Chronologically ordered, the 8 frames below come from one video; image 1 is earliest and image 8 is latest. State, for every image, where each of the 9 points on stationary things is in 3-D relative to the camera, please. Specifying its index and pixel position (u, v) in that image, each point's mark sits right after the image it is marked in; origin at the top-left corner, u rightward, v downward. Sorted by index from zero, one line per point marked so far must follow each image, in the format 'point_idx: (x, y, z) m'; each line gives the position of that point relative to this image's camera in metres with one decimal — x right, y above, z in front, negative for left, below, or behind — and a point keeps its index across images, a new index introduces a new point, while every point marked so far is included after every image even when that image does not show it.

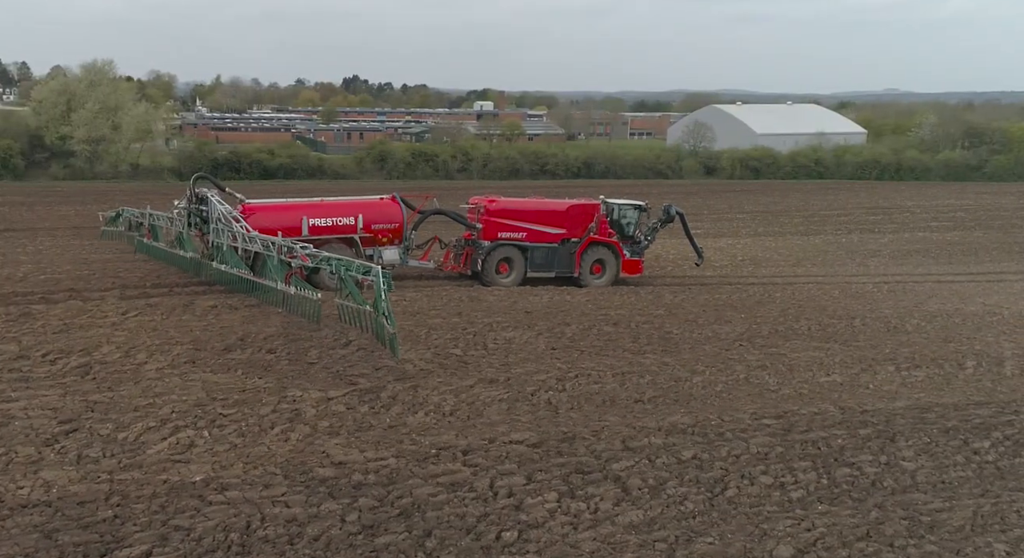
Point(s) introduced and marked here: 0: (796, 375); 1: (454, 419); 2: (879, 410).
0: (+2.8, -0.9, +10.5) m
1: (-0.4, -1.0, +7.6) m
2: (+3.2, -1.2, +9.4) m
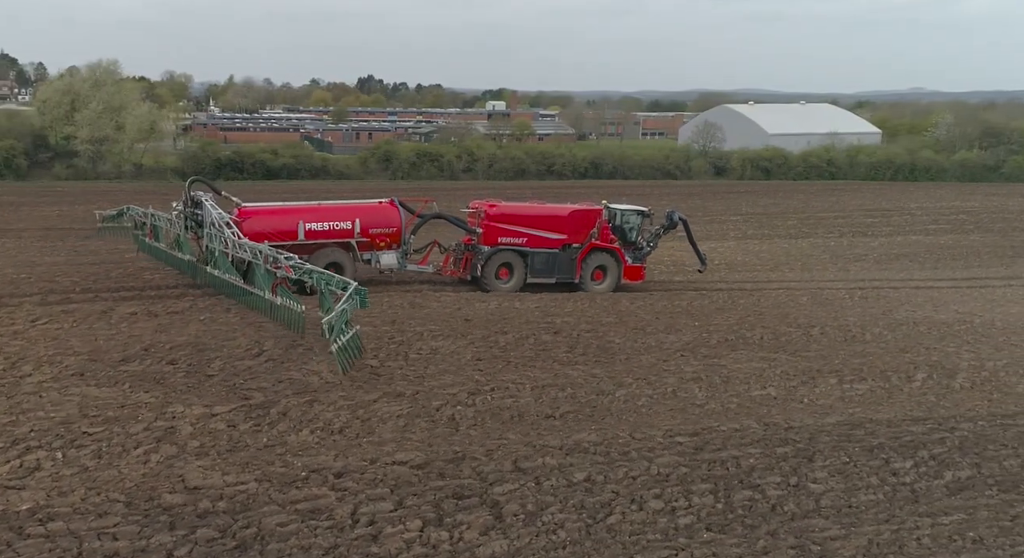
0: (+2.1, -1.0, +10.2) m
1: (-1.2, -1.1, +7.3) m
2: (+2.5, -1.2, +9.0) m
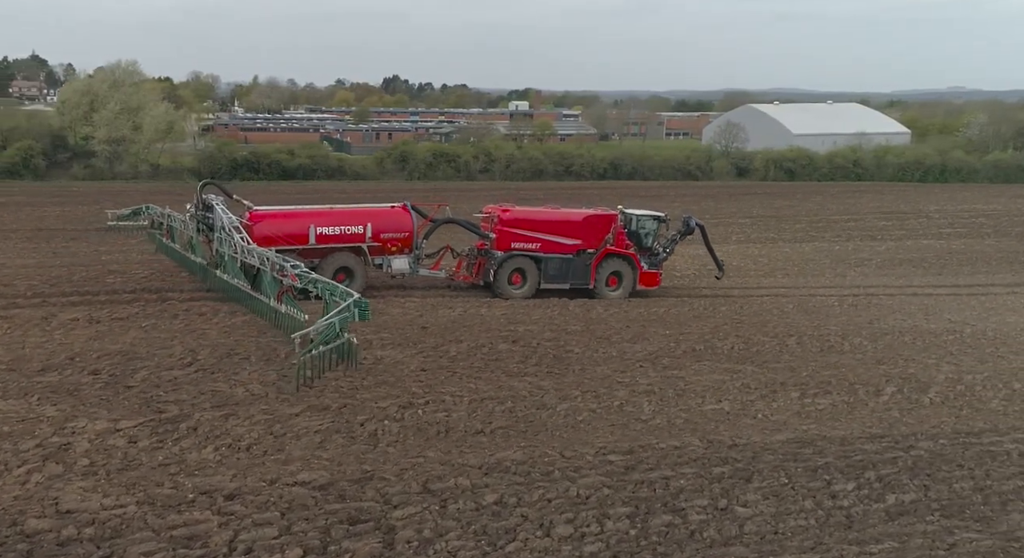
0: (+1.6, -1.1, +9.8) m
1: (-1.8, -1.2, +7.0) m
2: (+2.0, -1.3, +8.7) m
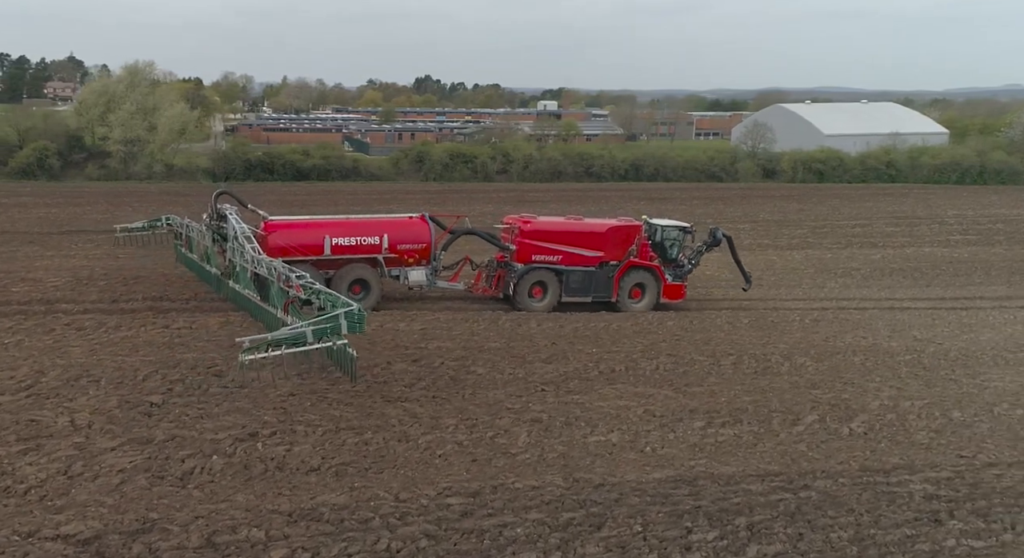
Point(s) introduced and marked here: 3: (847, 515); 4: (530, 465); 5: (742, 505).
0: (+0.5, -1.3, +9.1) m
1: (-2.9, -1.3, +6.3) m
2: (+0.8, -1.5, +7.9) m
3: (+2.4, -1.7, +7.6) m
4: (+0.1, -1.4, +8.1) m
5: (+1.7, -1.6, +7.6) m
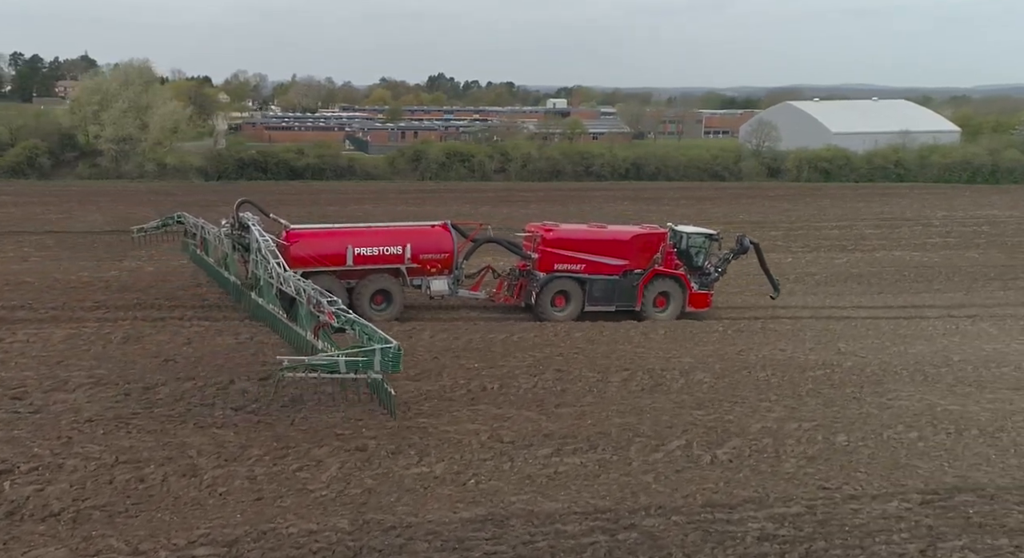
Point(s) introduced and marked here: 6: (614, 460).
0: (-1.0, -1.4, +8.3) m
1: (-4.4, -1.4, +5.6) m
2: (-0.6, -1.6, +7.1) m
3: (+1.0, -1.8, +6.8) m
4: (-1.3, -1.5, +7.3) m
5: (+0.2, -1.8, +6.9) m
6: (+0.9, -1.5, +8.9) m
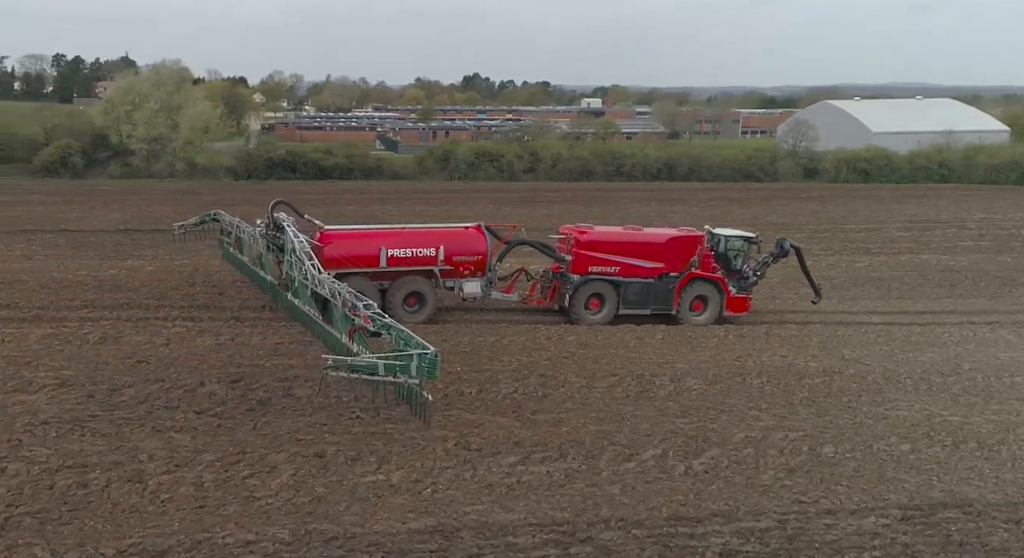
0: (-1.3, -1.4, +8.1) m
1: (-4.8, -1.4, +5.5) m
2: (-1.0, -1.7, +6.9) m
3: (+0.6, -1.9, +6.5) m
4: (-1.6, -1.6, +7.1) m
5: (-0.1, -1.8, +6.6) m
6: (+0.6, -1.5, +8.6) m
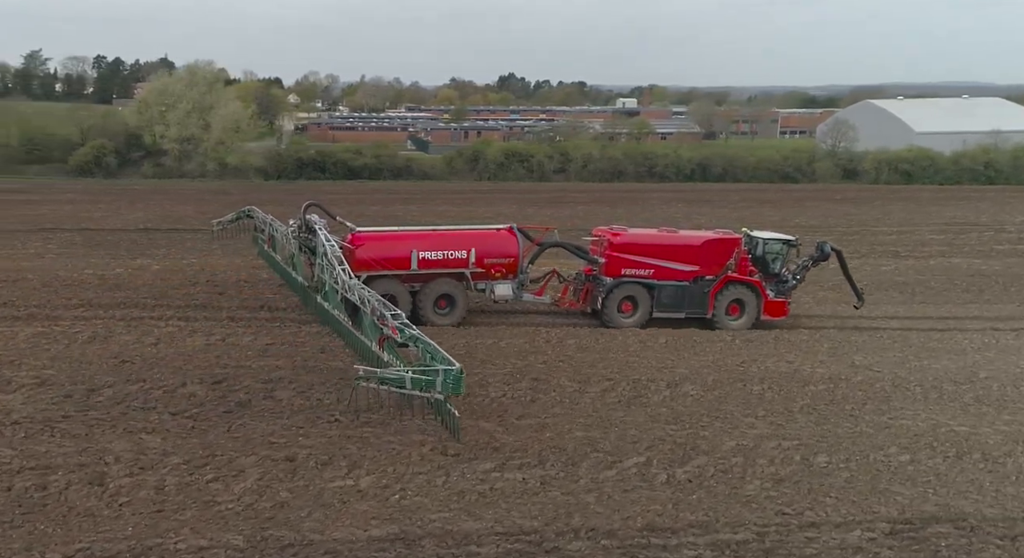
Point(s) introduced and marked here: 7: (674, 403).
0: (-1.5, -1.5, +7.9) m
1: (-5.1, -1.4, +5.4) m
2: (-1.2, -1.7, +6.8) m
3: (+0.4, -1.9, +6.3) m
4: (-1.9, -1.6, +7.0) m
5: (-0.4, -1.8, +6.4) m
6: (+0.4, -1.6, +8.4) m
7: (+1.7, -1.3, +11.2) m
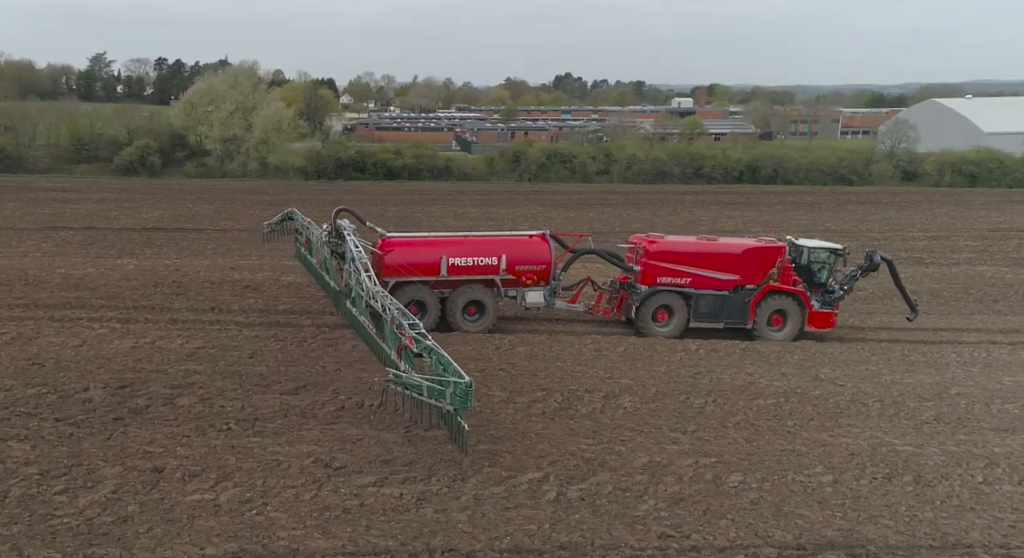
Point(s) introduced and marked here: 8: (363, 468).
0: (-2.4, -1.5, +7.7) m
1: (-6.1, -1.4, +5.3) m
2: (-2.2, -1.7, +6.5) m
3: (-0.7, -1.9, +6.0) m
4: (-2.9, -1.6, +6.7) m
5: (-1.4, -1.8, +6.1) m
6: (-0.5, -1.6, +8.0) m
7: (+0.9, -1.4, +10.8) m
8: (-1.2, -1.5, +8.4) m
